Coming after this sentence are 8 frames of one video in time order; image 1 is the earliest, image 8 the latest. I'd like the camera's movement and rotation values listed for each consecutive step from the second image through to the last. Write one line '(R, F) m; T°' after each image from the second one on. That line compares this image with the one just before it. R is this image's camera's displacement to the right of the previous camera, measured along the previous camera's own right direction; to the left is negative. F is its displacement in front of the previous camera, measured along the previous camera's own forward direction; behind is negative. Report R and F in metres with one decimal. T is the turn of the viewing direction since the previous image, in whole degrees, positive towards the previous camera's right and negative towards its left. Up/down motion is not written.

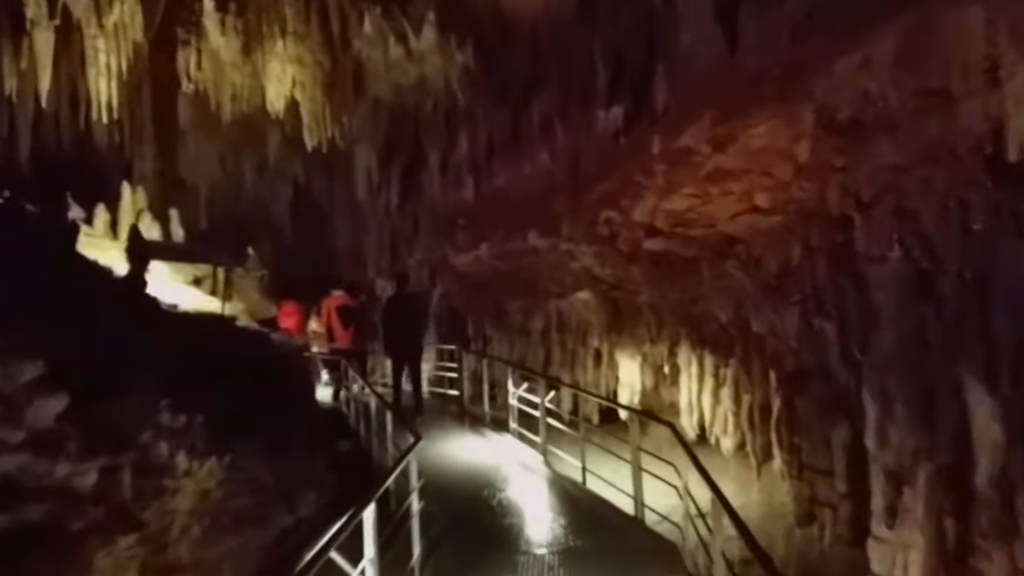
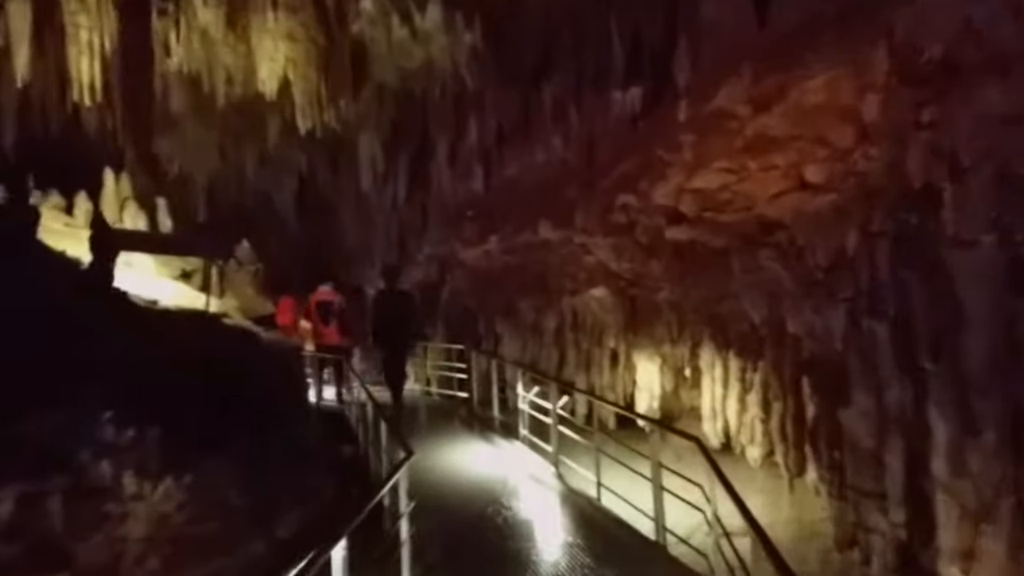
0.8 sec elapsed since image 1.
(+0.1, +0.9) m; -1°
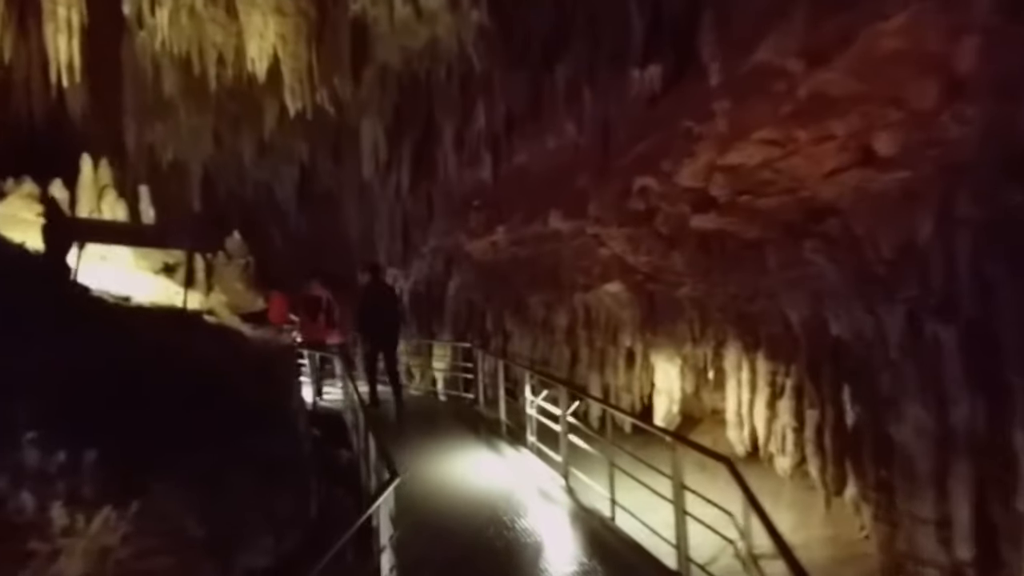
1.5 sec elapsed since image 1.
(+0.1, +0.9) m; -1°
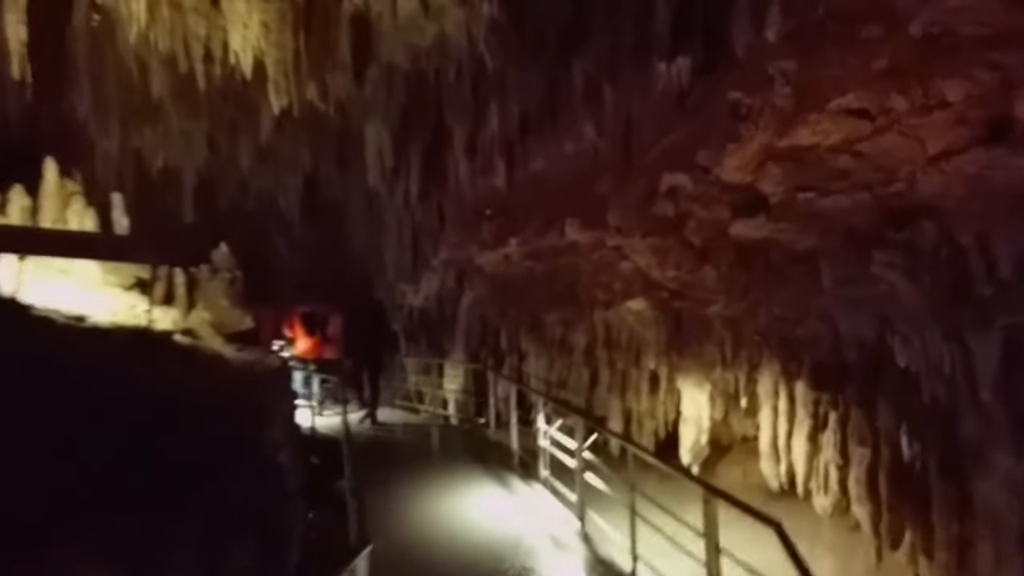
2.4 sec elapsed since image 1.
(+0.1, +1.1) m; -2°
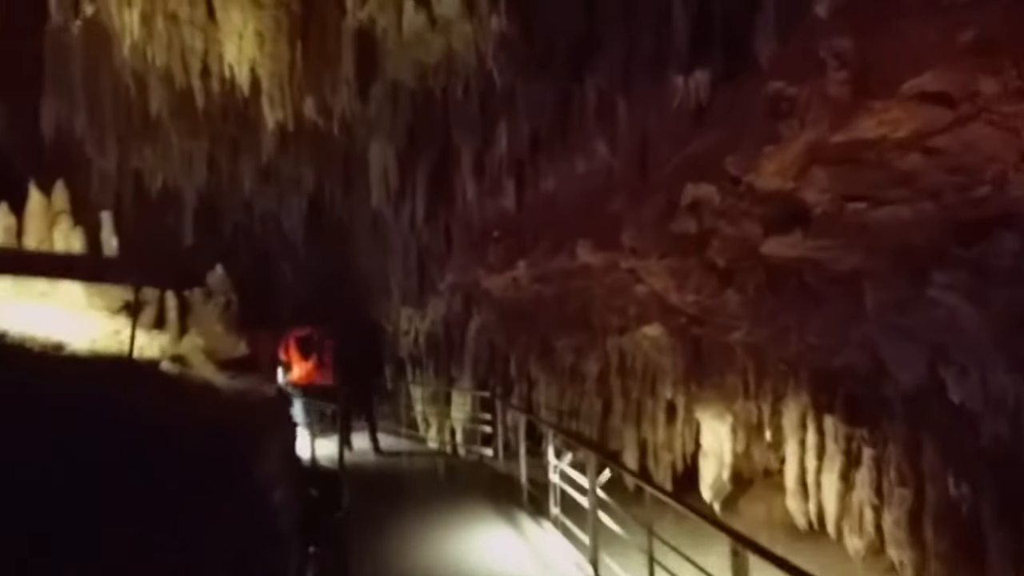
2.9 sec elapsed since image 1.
(0.0, +0.6) m; -1°
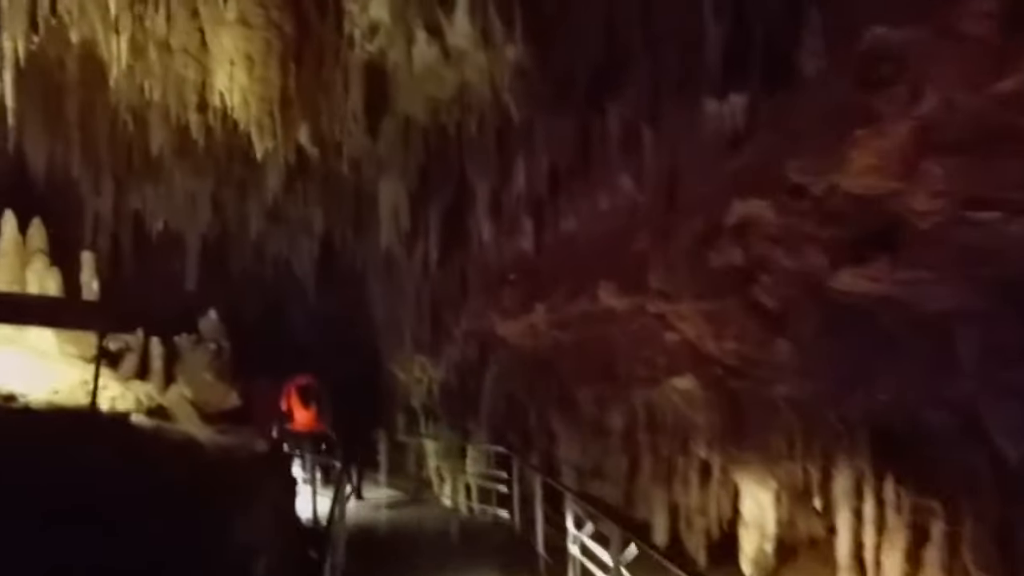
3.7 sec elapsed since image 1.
(+0.1, +0.9) m; -2°
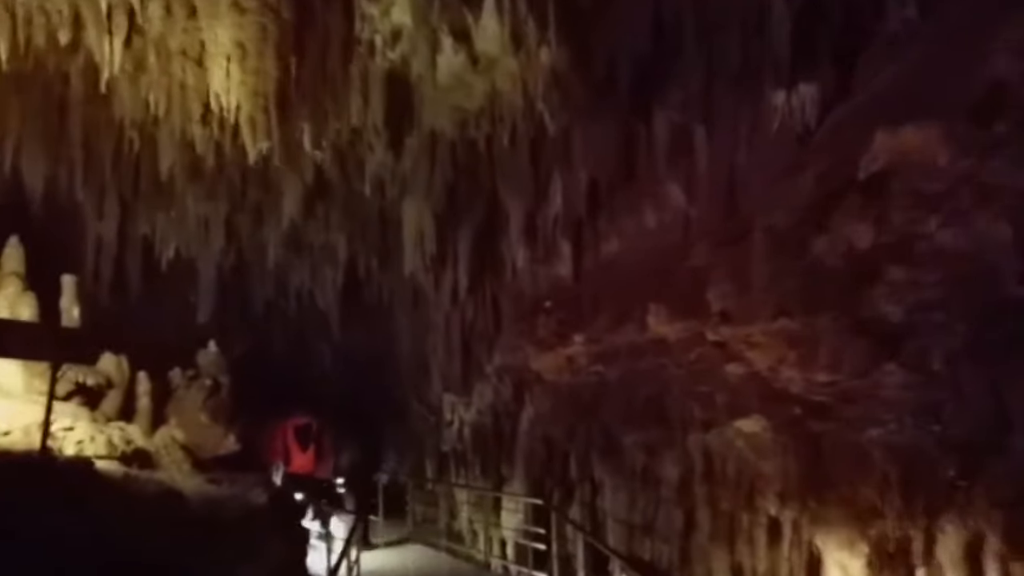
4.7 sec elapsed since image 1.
(+0.1, +1.2) m; -3°
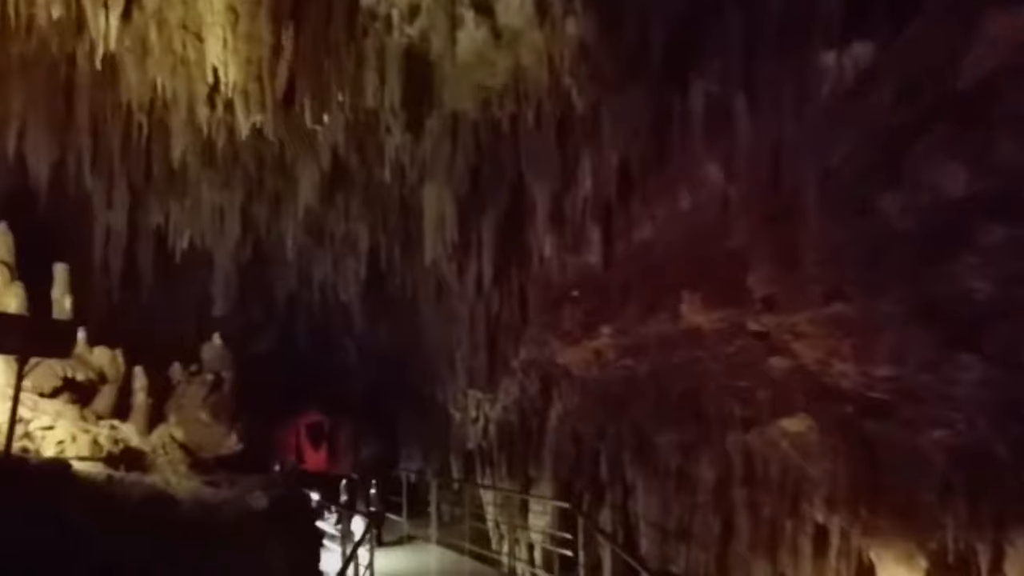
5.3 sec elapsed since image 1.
(+0.2, +0.7) m; -3°
